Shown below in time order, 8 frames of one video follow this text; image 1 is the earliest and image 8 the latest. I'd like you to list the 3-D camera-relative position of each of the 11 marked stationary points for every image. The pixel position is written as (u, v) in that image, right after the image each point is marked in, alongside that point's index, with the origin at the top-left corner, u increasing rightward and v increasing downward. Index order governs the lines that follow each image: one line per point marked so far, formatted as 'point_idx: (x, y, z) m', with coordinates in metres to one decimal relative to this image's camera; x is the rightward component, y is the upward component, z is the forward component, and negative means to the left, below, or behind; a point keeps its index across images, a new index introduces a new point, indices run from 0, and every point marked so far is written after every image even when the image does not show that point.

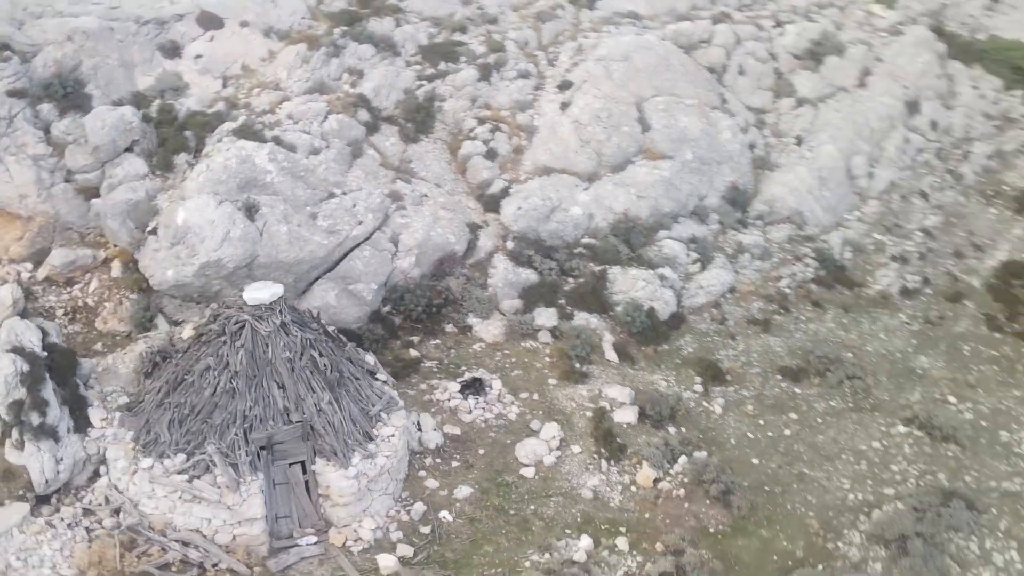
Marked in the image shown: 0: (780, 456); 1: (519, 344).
0: (+1.8, -1.1, +10.1) m
1: (0.0, -0.4, +10.7) m
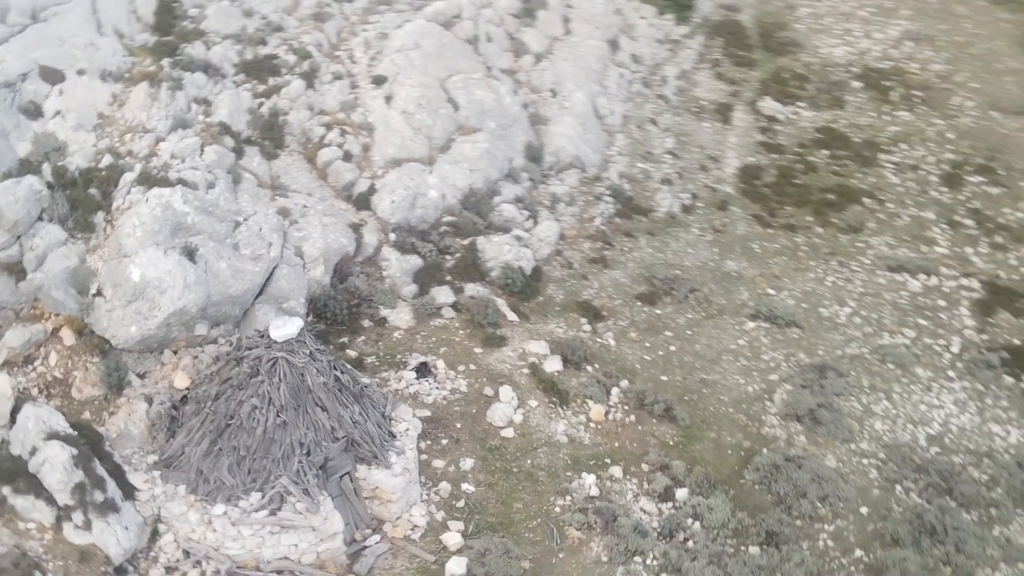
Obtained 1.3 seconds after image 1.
0: (+1.3, -0.6, +11.8) m
1: (-0.6, -0.3, +11.7) m
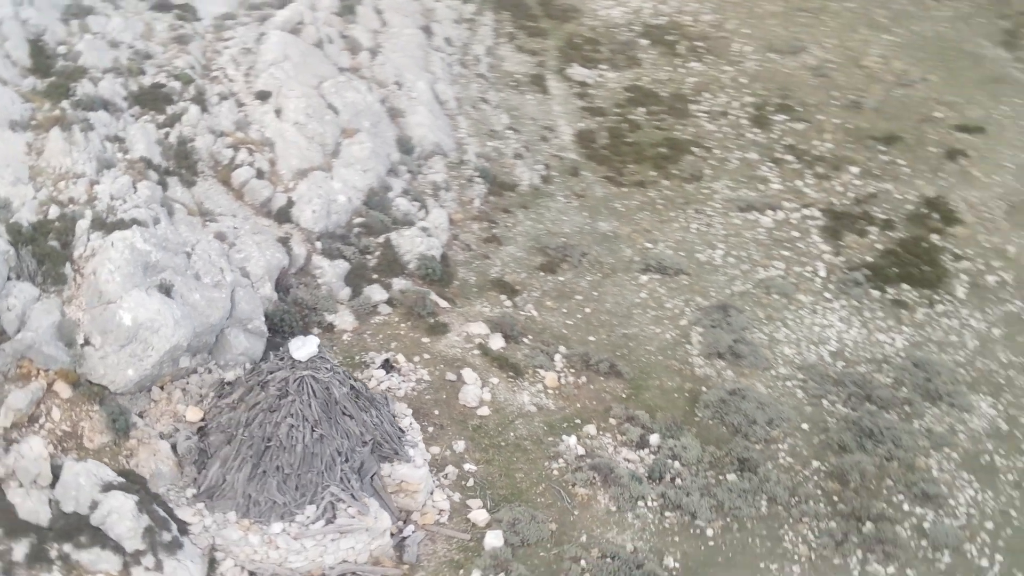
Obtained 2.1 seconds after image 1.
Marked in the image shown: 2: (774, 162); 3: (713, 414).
0: (+0.8, -0.3, +12.9) m
1: (-1.1, -0.3, +12.3) m
2: (+2.8, +1.3, +15.9) m
3: (+1.6, -1.0, +11.8) m
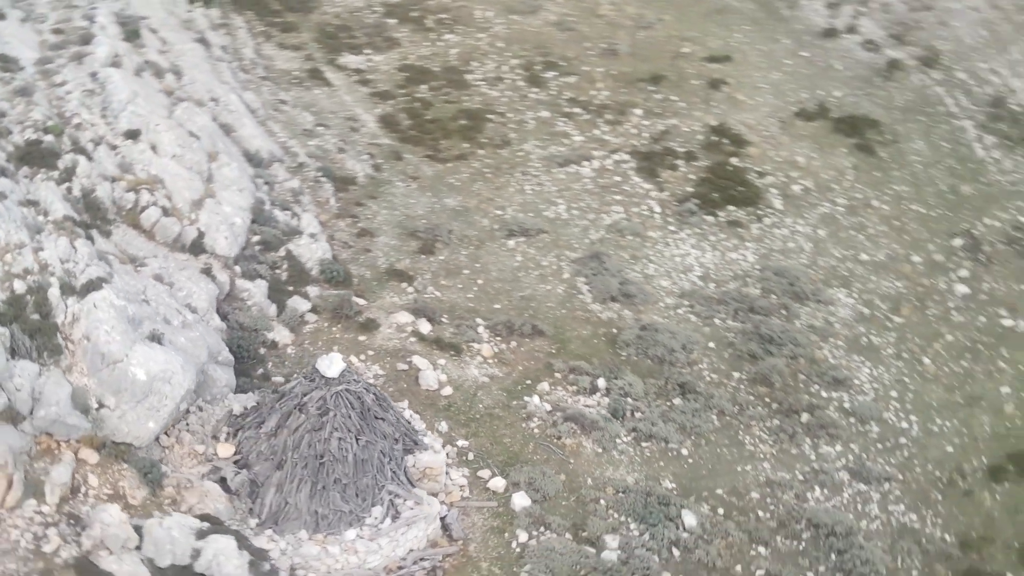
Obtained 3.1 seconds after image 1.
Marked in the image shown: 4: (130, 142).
0: (-0.1, -0.1, +14.0) m
1: (-1.7, -0.4, +12.9) m
2: (+0.6, +2.0, +17.3) m
3: (+1.1, -0.5, +13.2) m
4: (-3.4, +1.3, +13.3) m
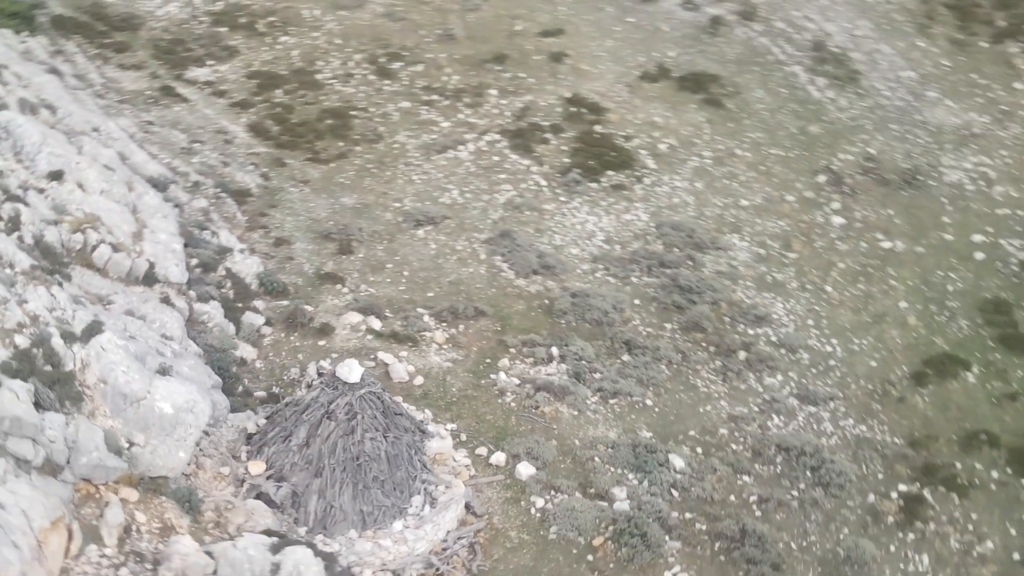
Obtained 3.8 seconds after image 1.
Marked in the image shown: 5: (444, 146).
0: (-0.8, 0.0, +14.7) m
1: (-2.1, -0.5, +13.3) m
2: (-1.0, +2.2, +18.0) m
3: (+0.6, -0.3, +14.1) m
4: (-4.0, +0.9, +13.3) m
5: (-0.8, +1.6, +17.2) m
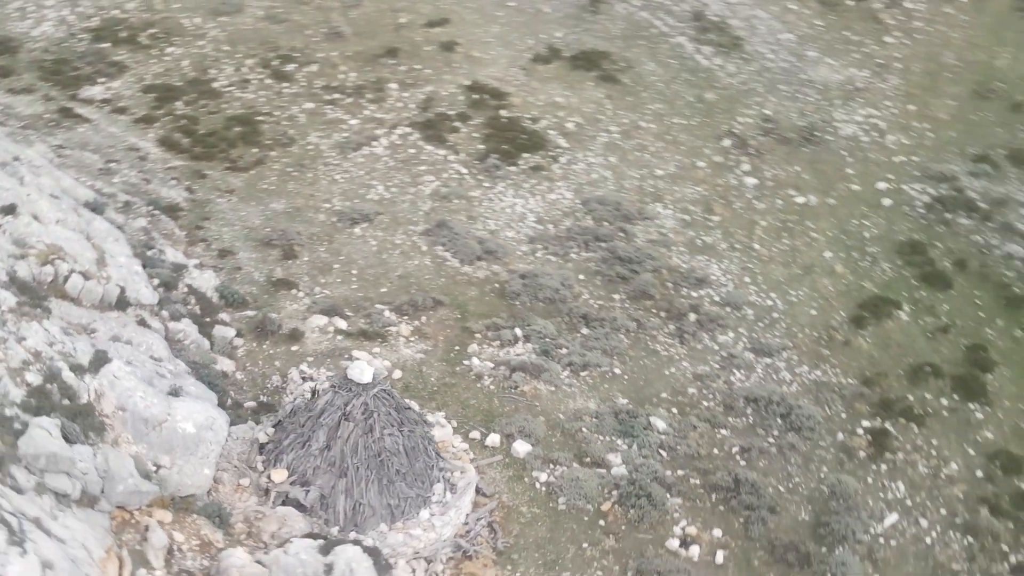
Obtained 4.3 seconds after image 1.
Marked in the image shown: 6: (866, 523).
0: (-1.3, +0.1, +15.1) m
1: (-2.4, -0.6, +13.5) m
2: (-2.2, +2.2, +18.3) m
3: (+0.1, -0.1, +14.7) m
4: (-4.4, +0.6, +13.3) m
5: (-1.8, +1.7, +17.5) m
6: (+2.8, -1.9, +12.0) m
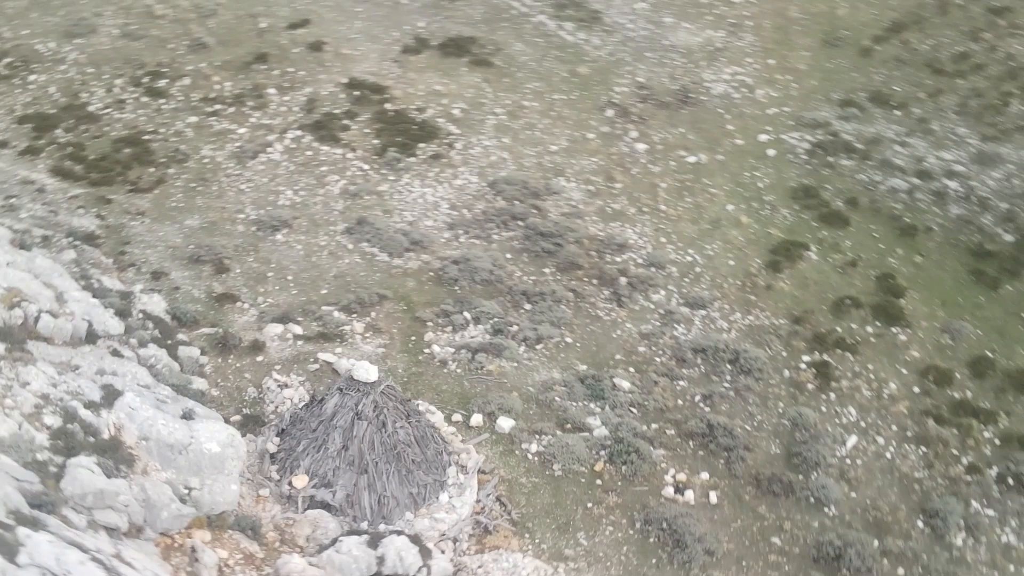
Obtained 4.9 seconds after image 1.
0: (-2.0, +0.1, +15.4) m
1: (-2.7, -0.8, +13.8) m
2: (-3.6, +2.1, +18.4) m
3: (-0.5, +0.1, +15.3) m
4: (-4.8, +0.2, +13.2) m
5: (-3.0, +1.6, +17.8) m
6: (+2.8, -1.4, +13.2) m
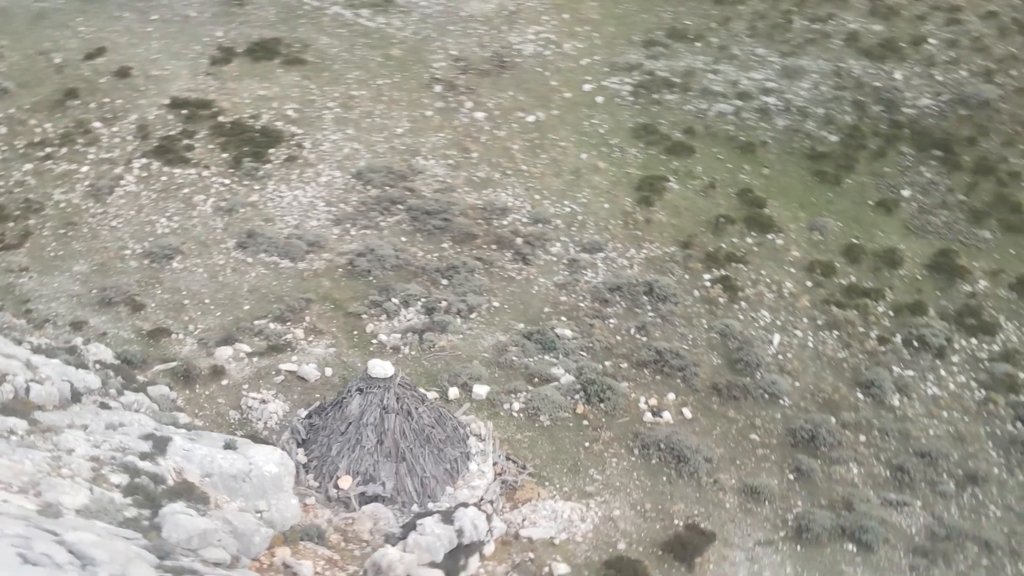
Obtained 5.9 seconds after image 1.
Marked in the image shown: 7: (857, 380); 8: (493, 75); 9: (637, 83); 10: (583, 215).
0: (-2.9, -0.1, +15.9) m
1: (-3.0, -1.1, +14.1) m
2: (-5.6, +1.6, +18.3) m
3: (-1.5, +0.2, +16.1) m
4: (-5.0, -0.6, +13.0) m
5: (-4.8, +1.2, +17.8) m
6: (+2.5, -0.6, +14.9) m
7: (+3.3, -0.9, +14.5) m
8: (-0.3, +2.7, +19.2) m
9: (+1.5, +2.5, +18.8) m
10: (+0.8, +0.8, +16.9) m
